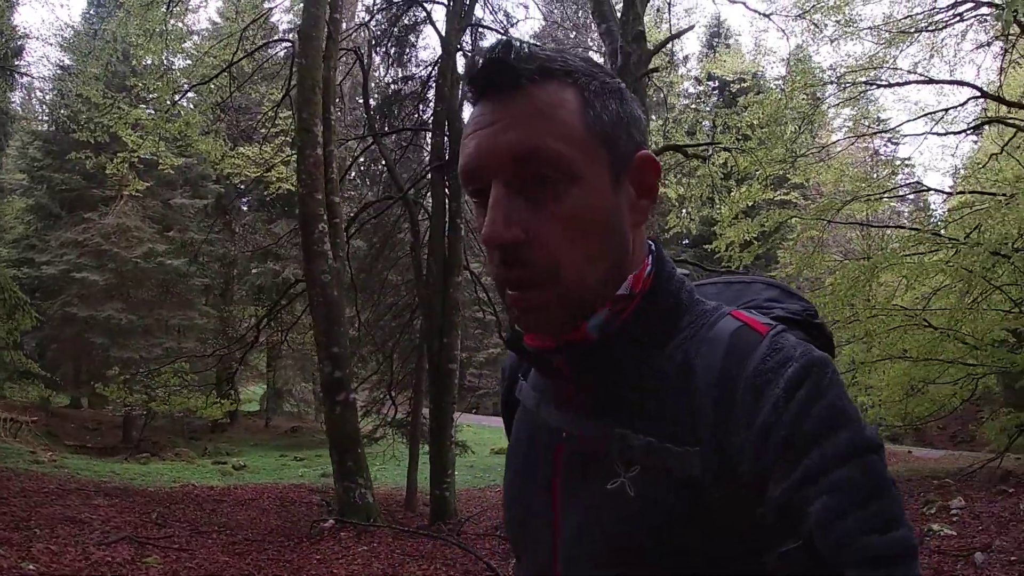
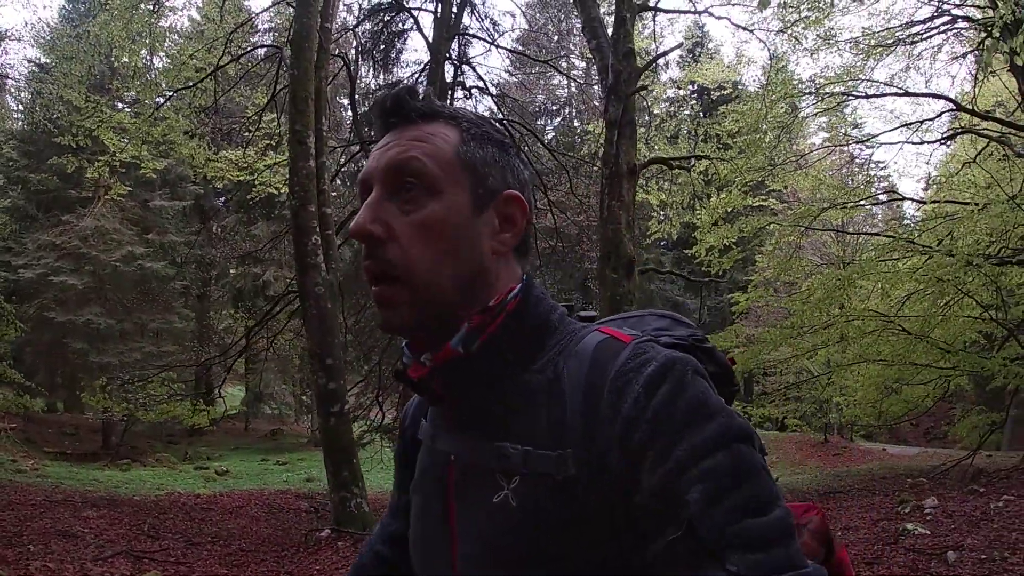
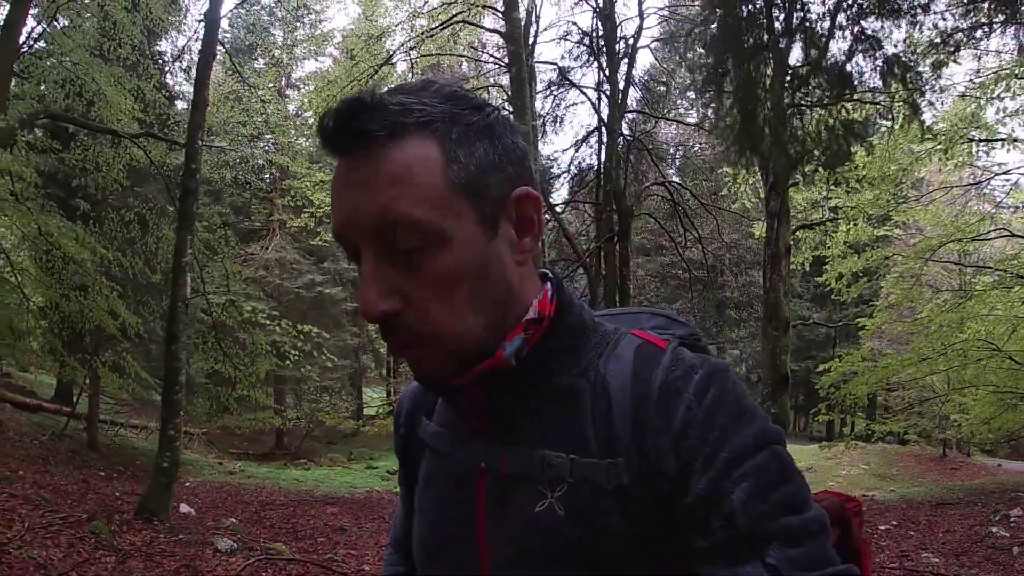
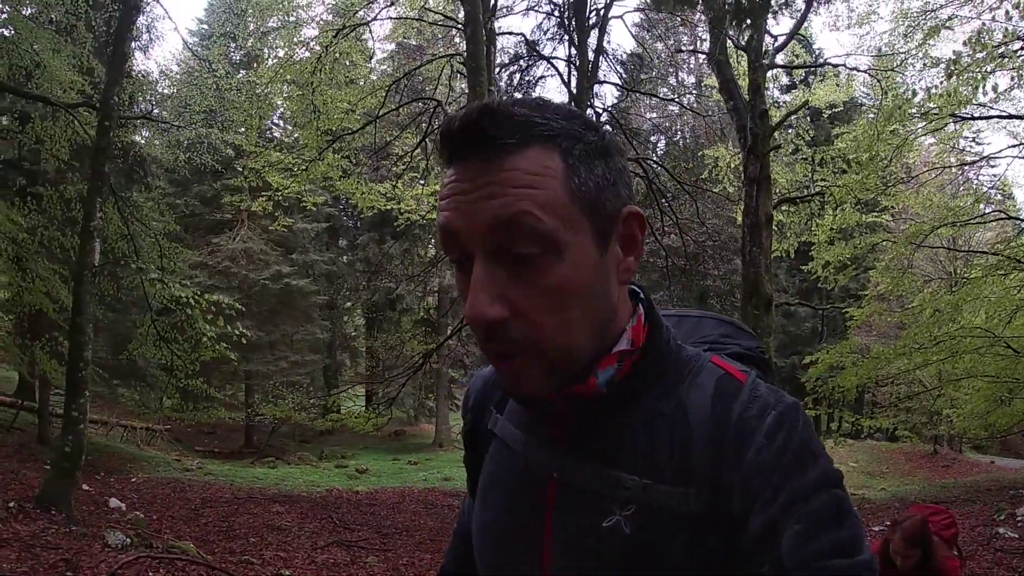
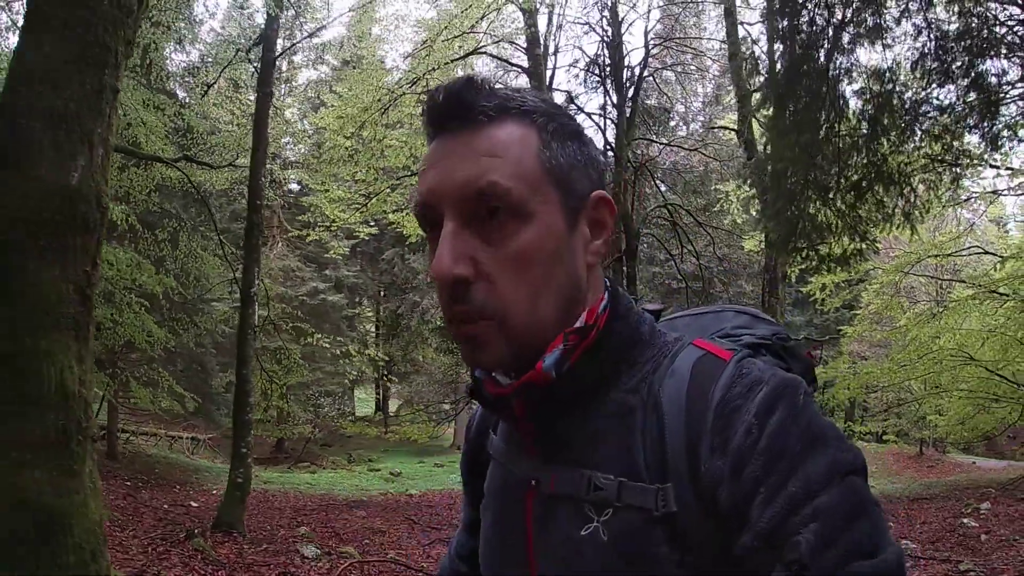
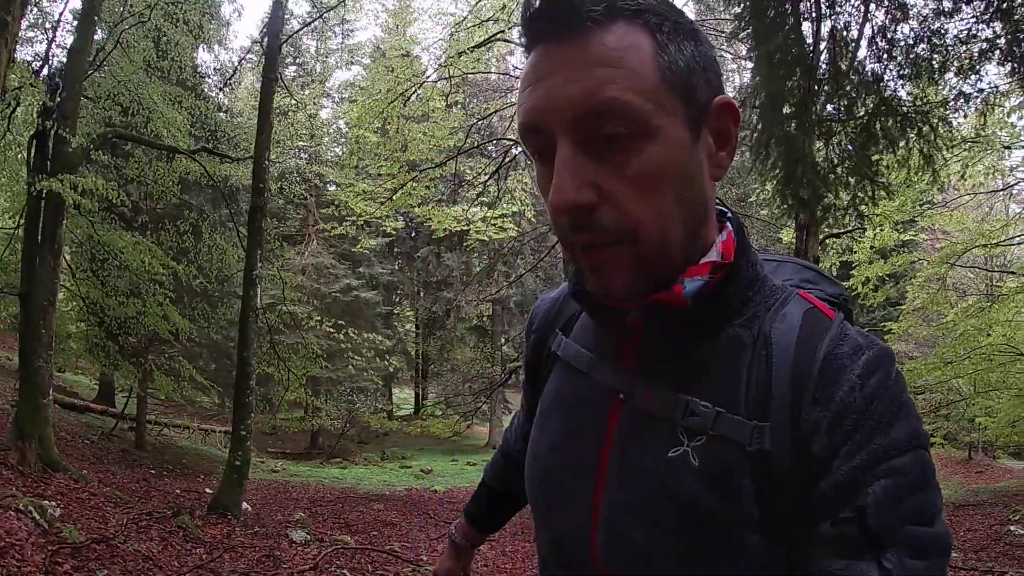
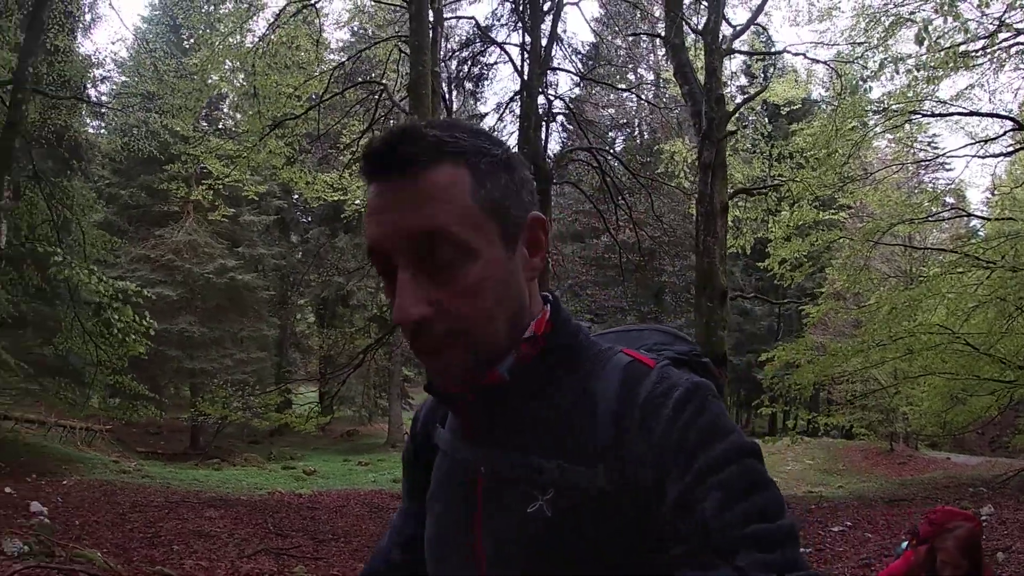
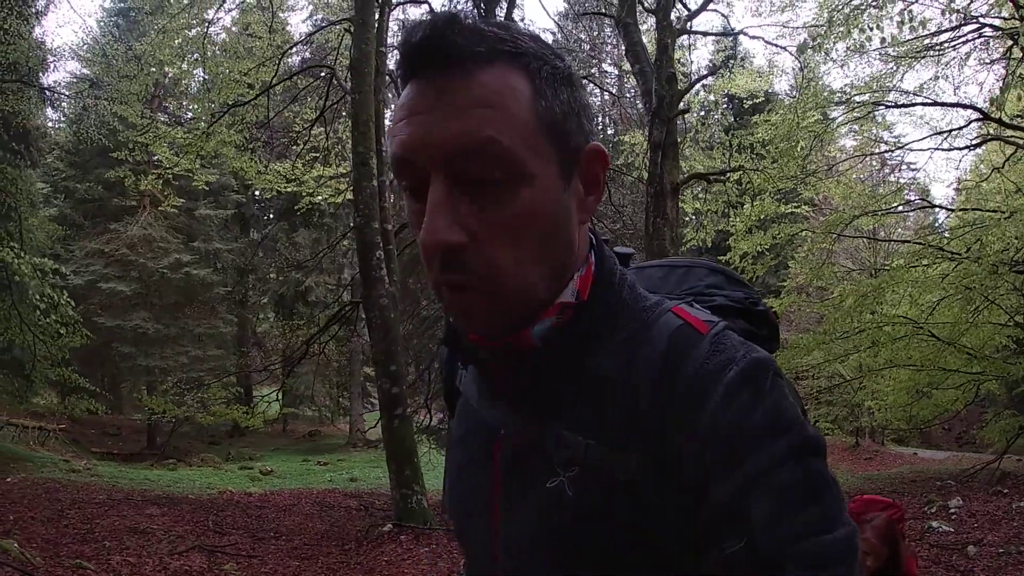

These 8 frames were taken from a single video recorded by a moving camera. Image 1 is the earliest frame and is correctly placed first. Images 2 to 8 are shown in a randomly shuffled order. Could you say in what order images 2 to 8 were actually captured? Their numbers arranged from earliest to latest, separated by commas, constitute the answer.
2, 8, 7, 4, 3, 6, 5
